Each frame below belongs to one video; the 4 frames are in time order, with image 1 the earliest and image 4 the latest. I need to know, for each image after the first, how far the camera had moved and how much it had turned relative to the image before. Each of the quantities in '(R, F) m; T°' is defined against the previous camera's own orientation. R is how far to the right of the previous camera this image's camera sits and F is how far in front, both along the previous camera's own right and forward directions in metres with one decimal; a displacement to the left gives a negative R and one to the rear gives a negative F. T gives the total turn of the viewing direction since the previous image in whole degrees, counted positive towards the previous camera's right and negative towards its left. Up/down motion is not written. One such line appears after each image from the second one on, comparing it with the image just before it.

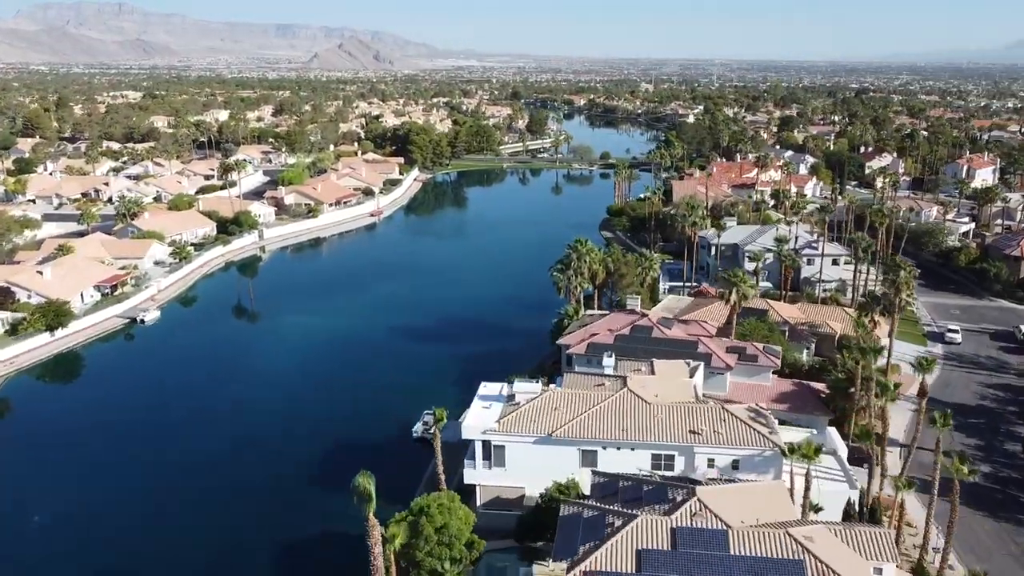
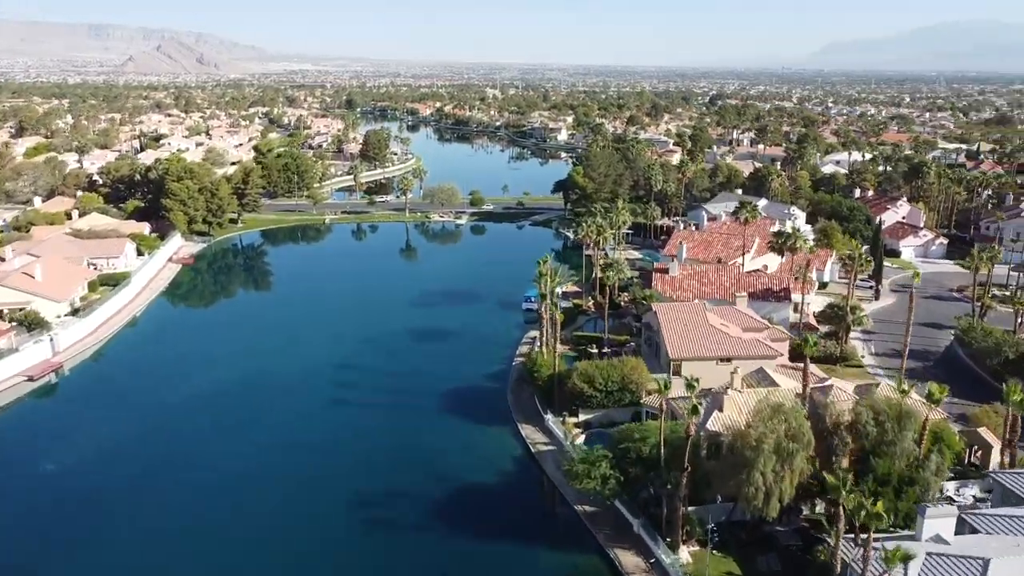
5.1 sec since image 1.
(+2.2, +50.2) m; +11°
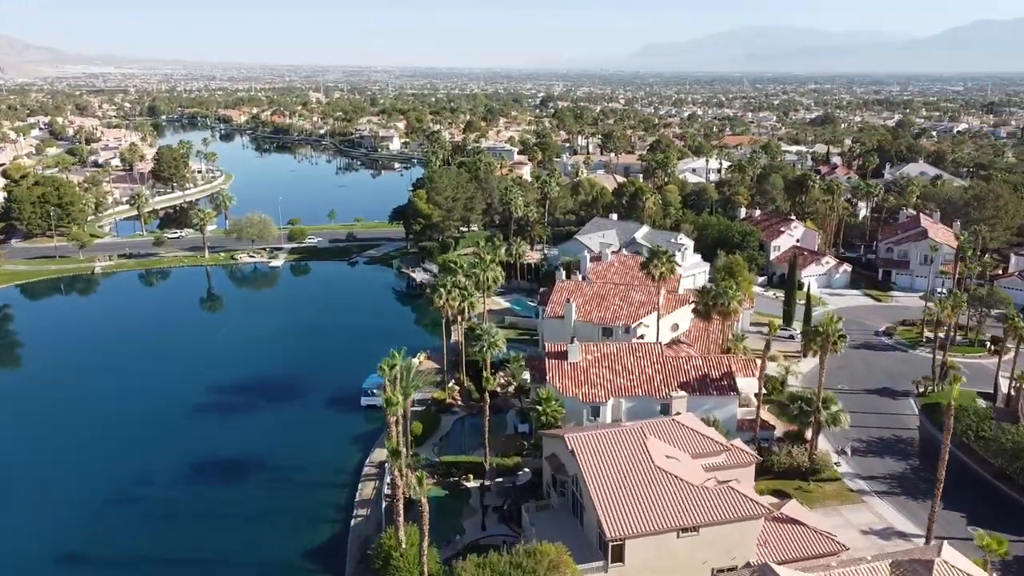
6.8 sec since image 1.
(+0.5, +17.3) m; +11°
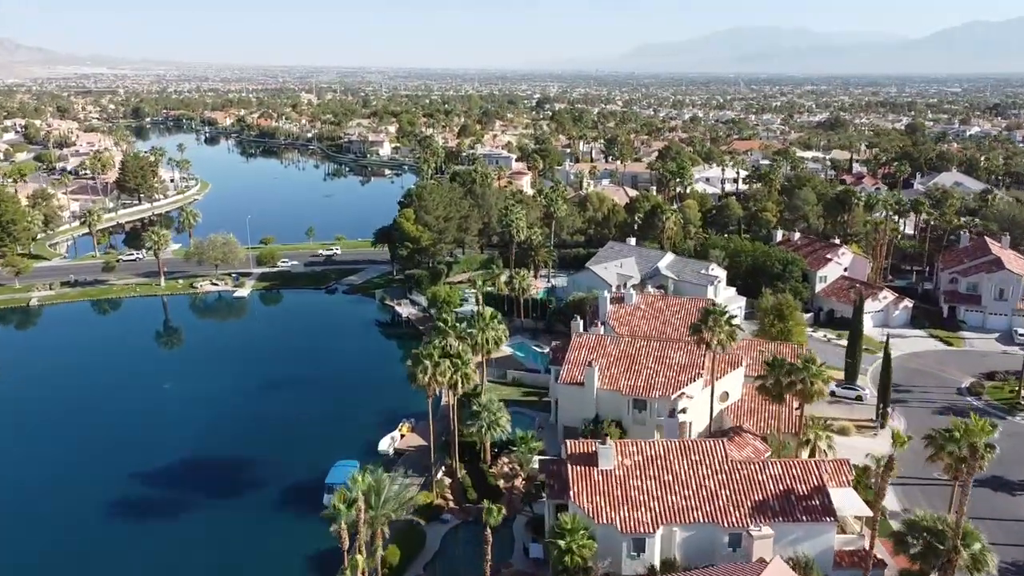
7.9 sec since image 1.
(-0.5, +10.6) m; 0°
